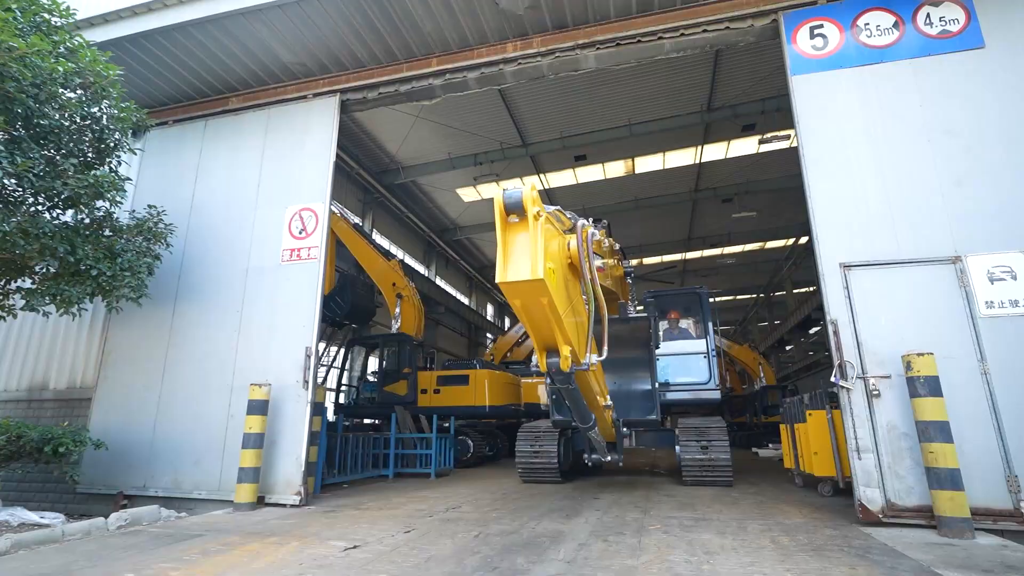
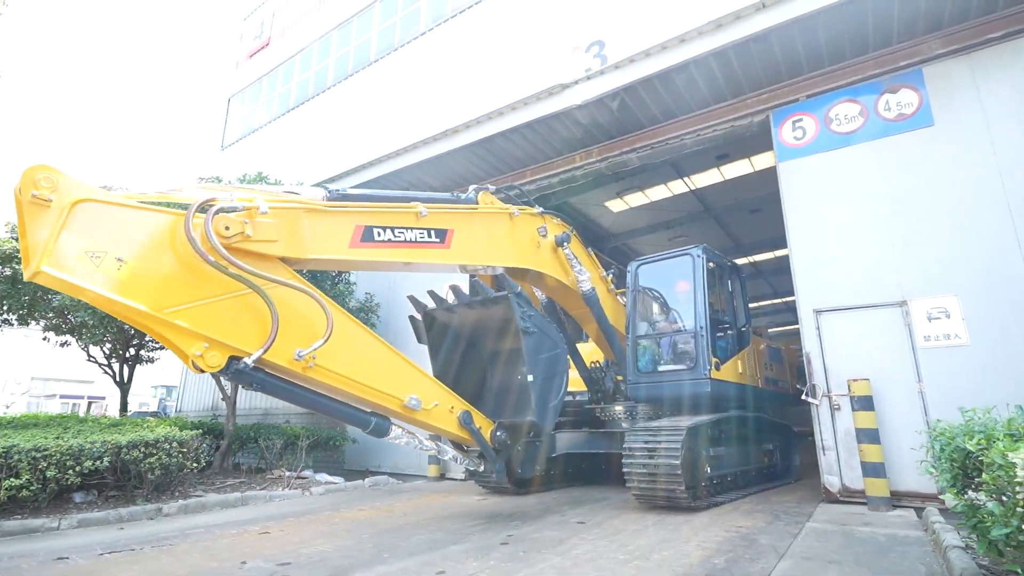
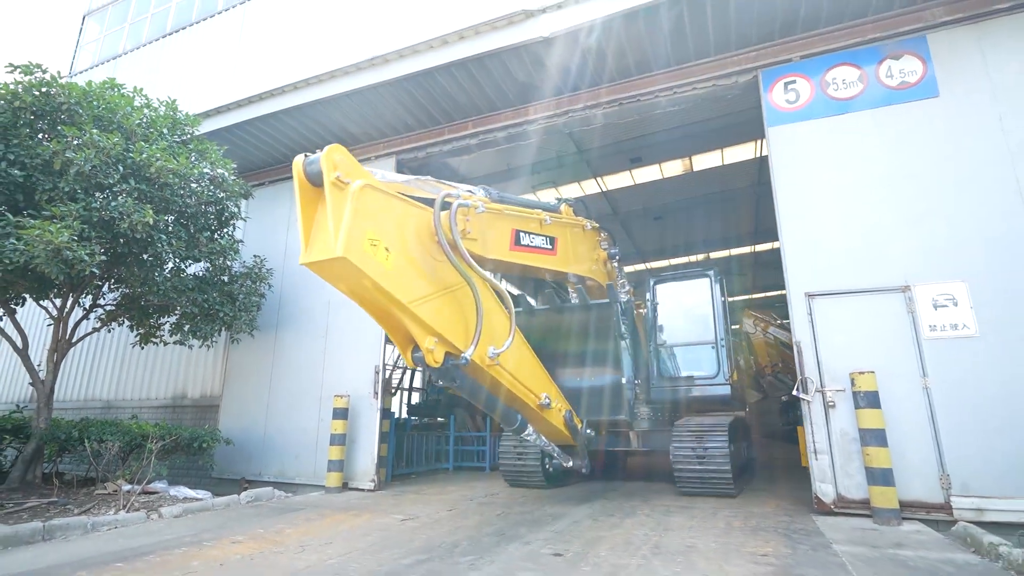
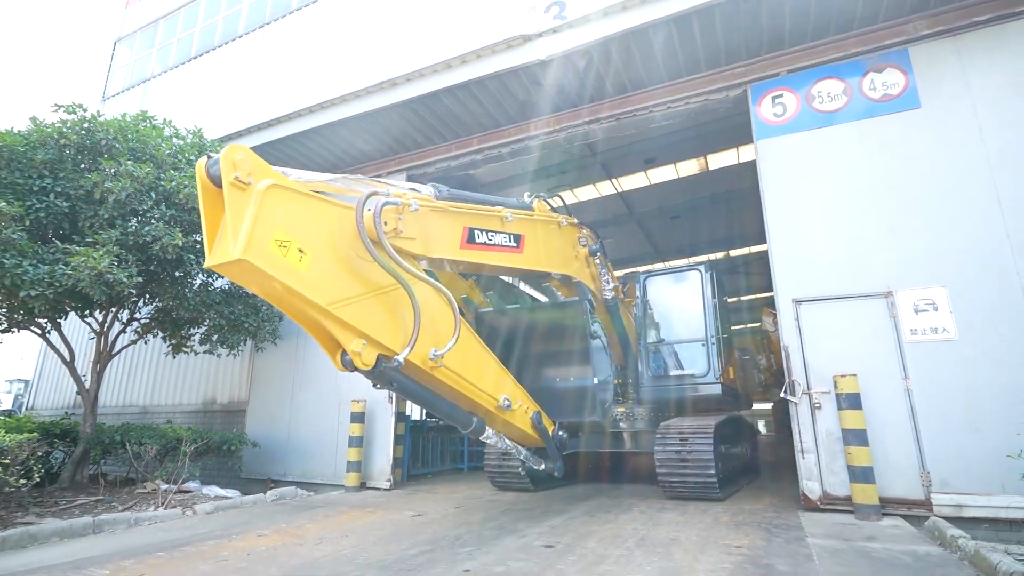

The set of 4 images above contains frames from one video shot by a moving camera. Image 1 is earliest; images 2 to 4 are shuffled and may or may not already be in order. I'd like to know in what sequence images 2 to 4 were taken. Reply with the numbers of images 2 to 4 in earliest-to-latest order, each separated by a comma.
3, 4, 2
